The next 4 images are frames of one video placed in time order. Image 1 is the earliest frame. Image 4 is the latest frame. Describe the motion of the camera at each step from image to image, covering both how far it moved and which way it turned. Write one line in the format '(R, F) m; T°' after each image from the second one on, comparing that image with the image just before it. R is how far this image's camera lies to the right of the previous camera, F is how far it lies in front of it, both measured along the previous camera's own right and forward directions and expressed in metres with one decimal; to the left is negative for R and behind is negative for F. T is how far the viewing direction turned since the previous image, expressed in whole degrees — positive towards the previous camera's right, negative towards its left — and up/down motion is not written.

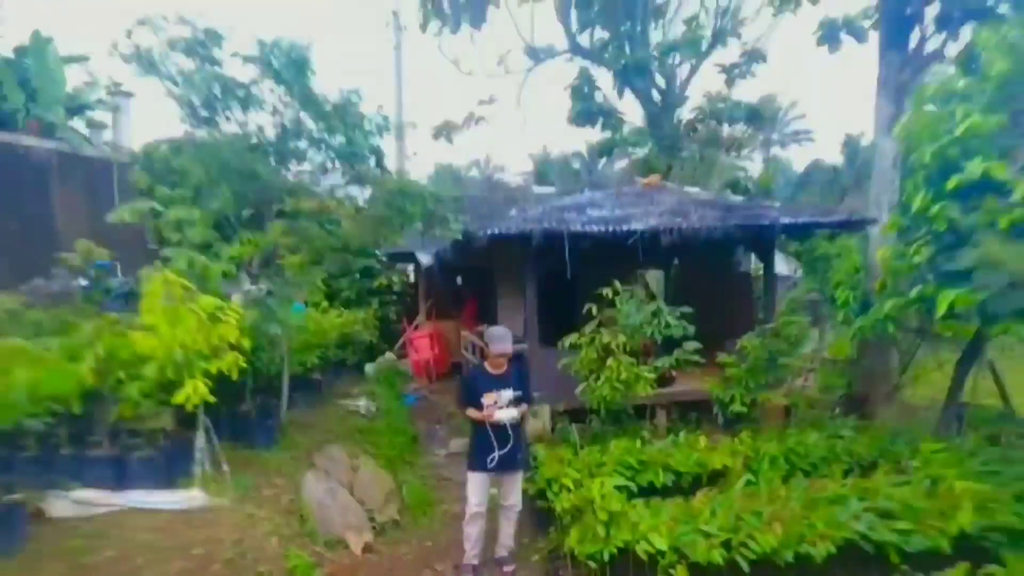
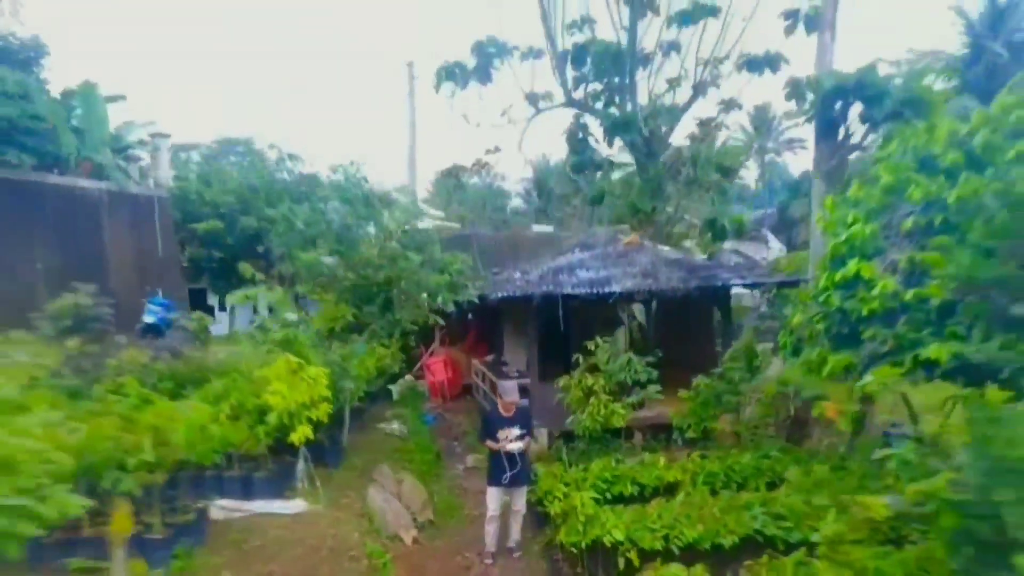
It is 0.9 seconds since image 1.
(0.0, -1.7) m; 0°
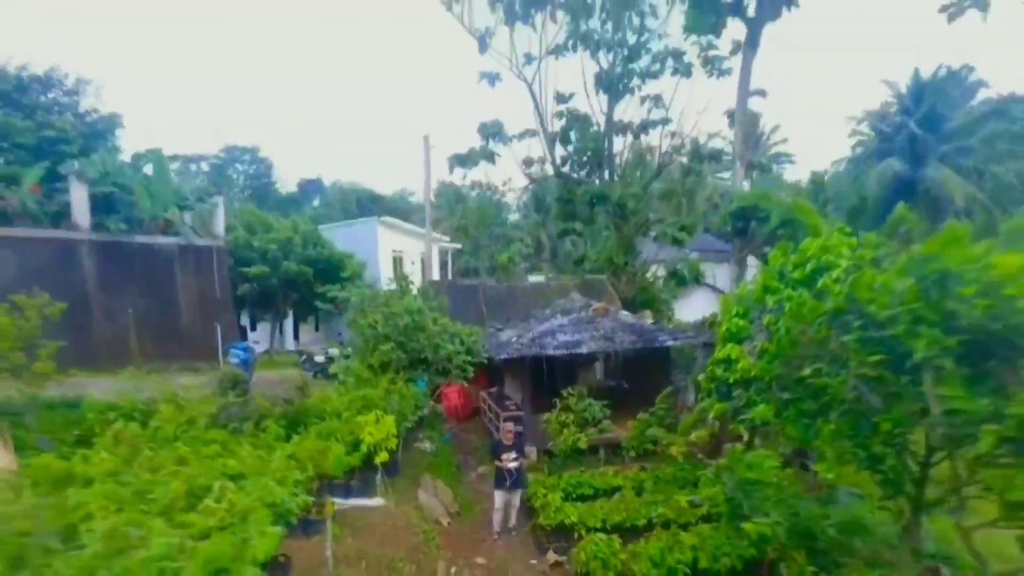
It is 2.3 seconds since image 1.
(0.0, -3.6) m; 0°
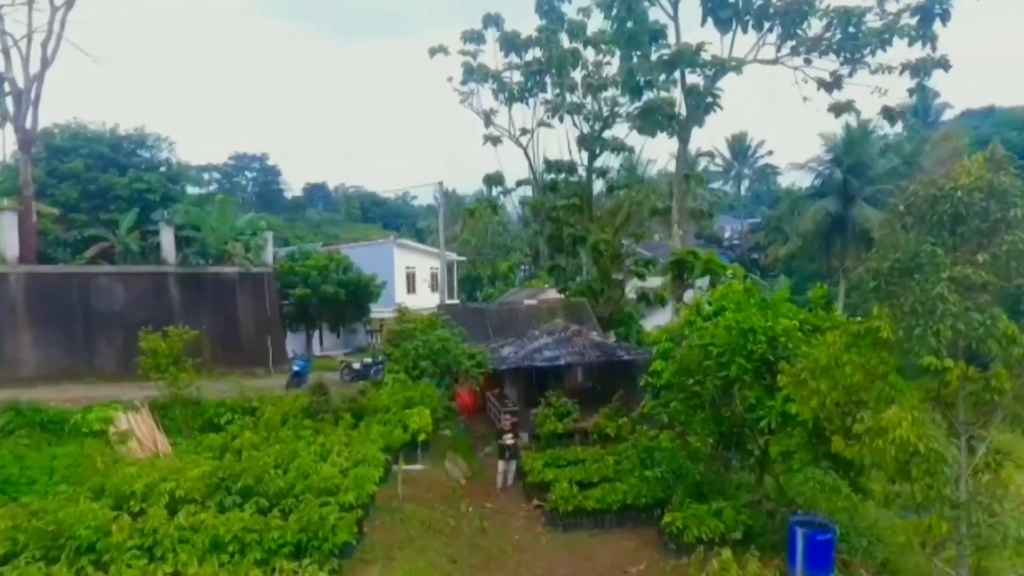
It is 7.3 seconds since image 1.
(0.0, -4.5) m; 0°
